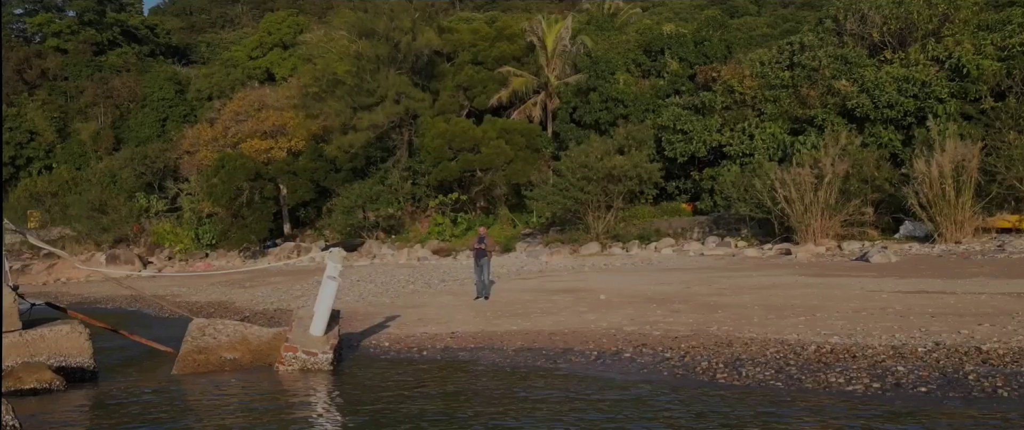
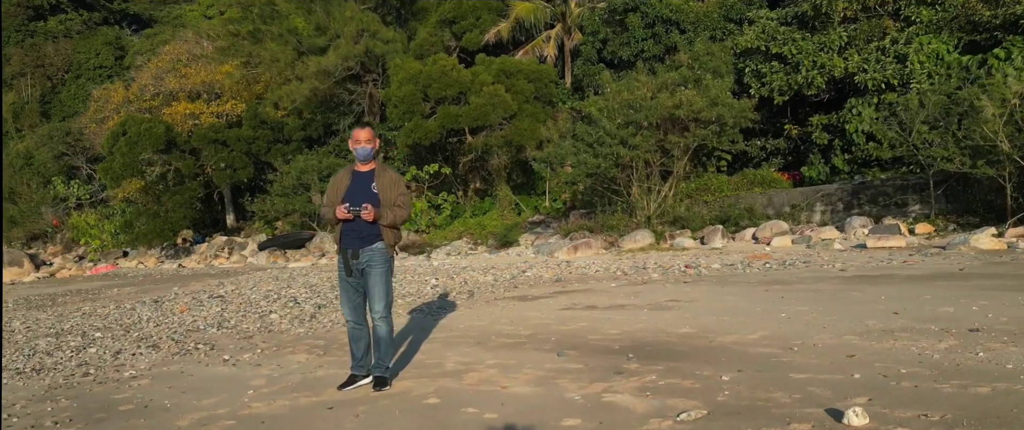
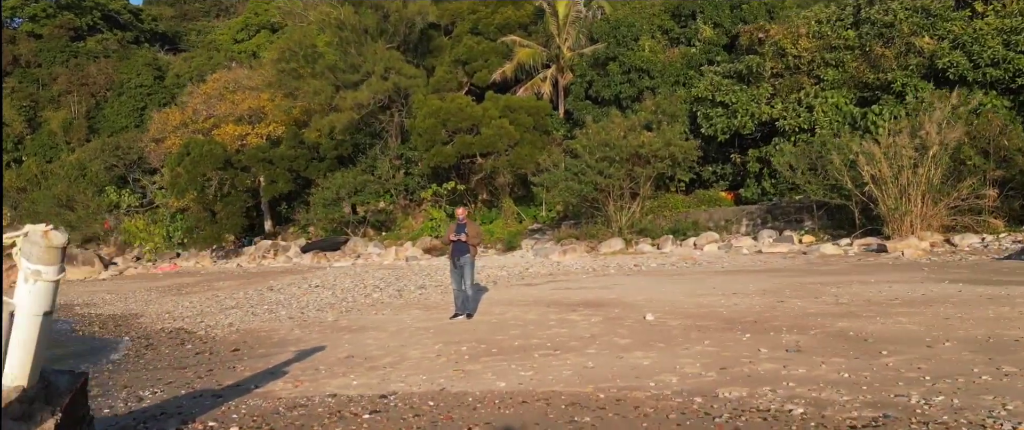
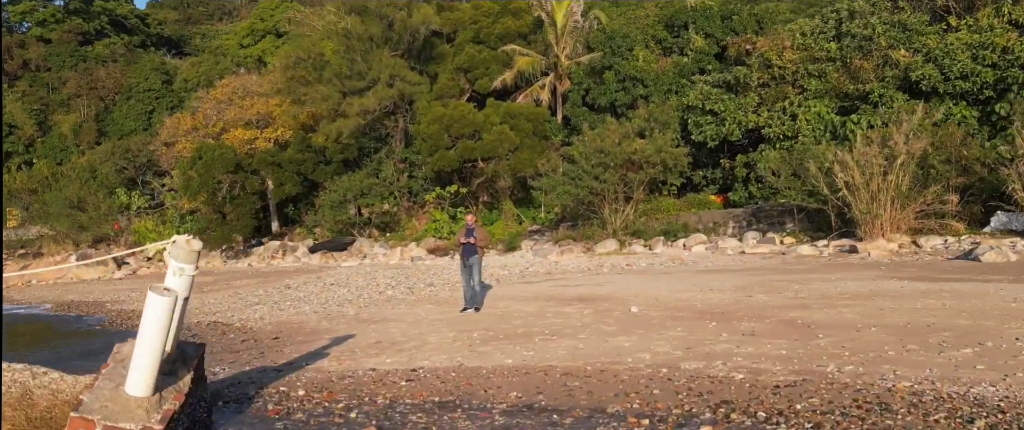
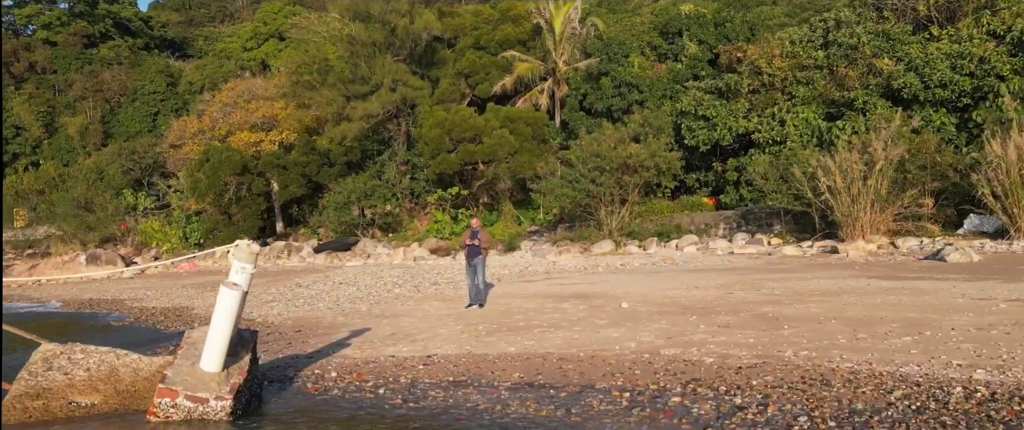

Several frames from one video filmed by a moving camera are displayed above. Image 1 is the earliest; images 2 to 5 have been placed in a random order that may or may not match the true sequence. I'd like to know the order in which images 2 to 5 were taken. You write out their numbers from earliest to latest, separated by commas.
5, 4, 3, 2
